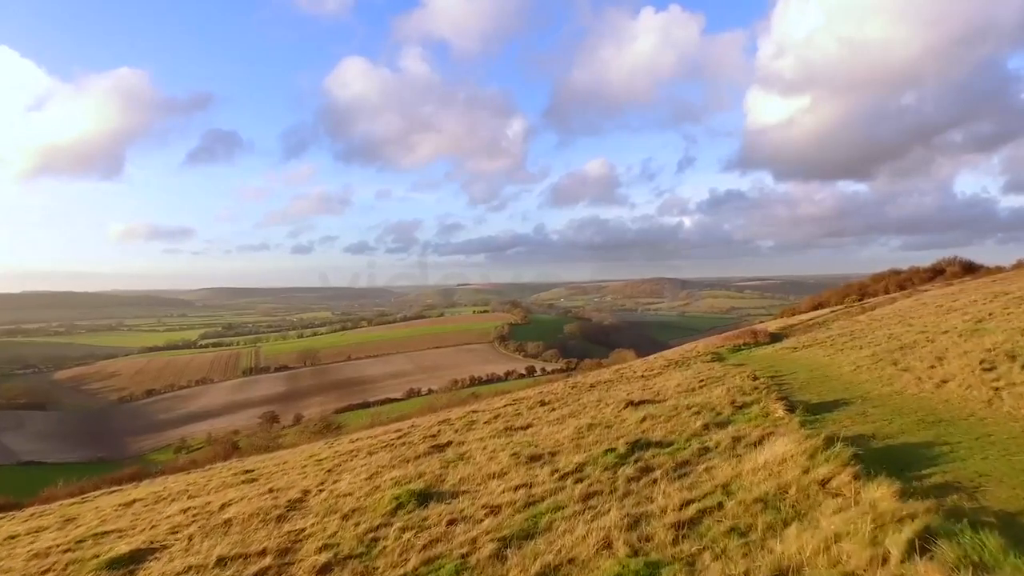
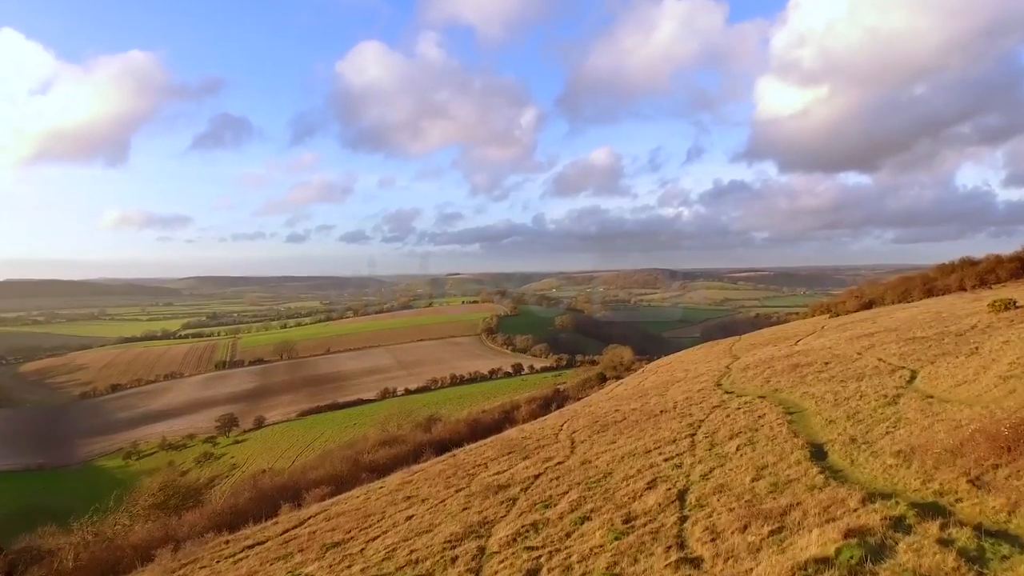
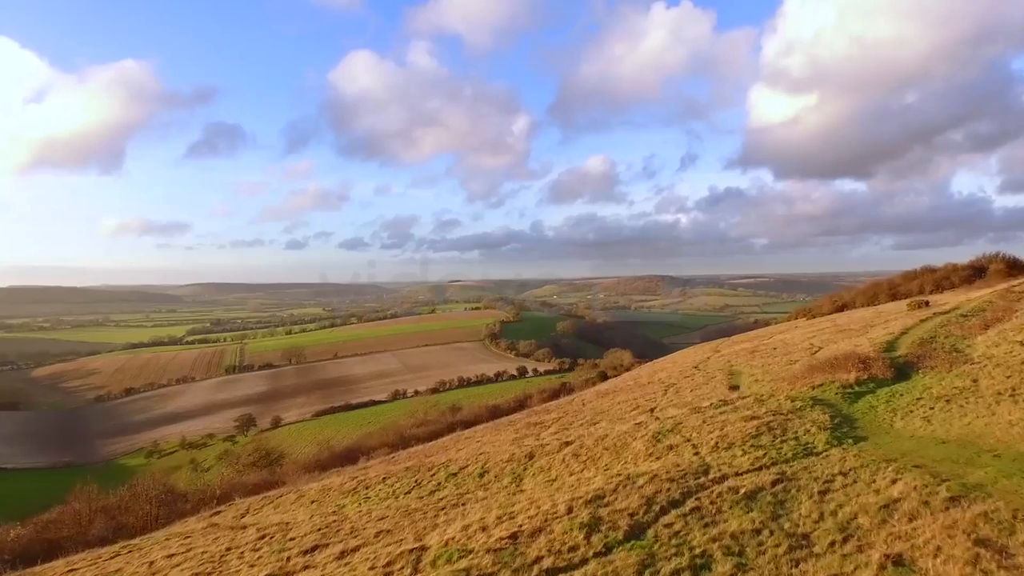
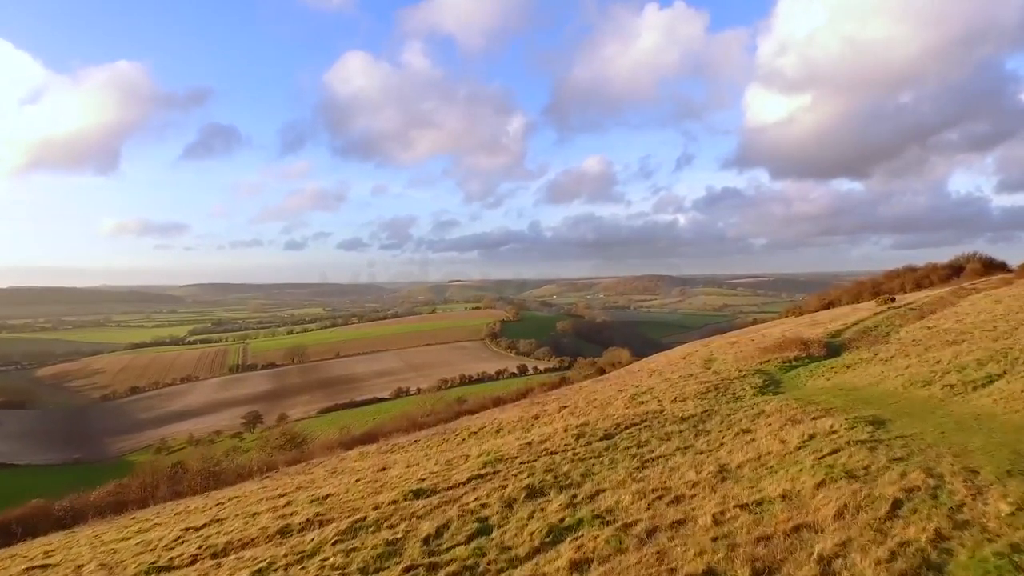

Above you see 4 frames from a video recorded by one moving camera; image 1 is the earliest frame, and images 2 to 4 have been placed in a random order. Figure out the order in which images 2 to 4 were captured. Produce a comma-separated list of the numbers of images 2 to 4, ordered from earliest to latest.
4, 3, 2
